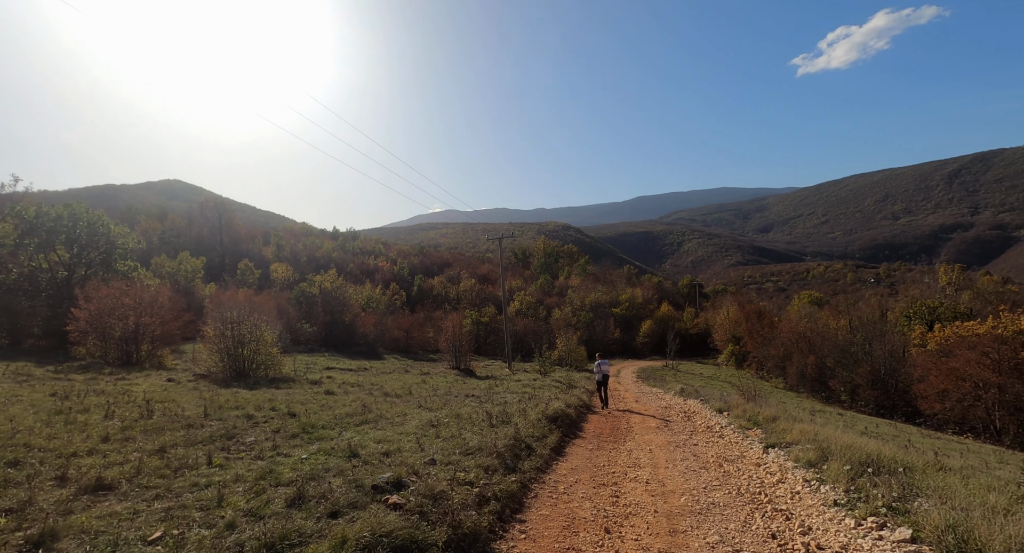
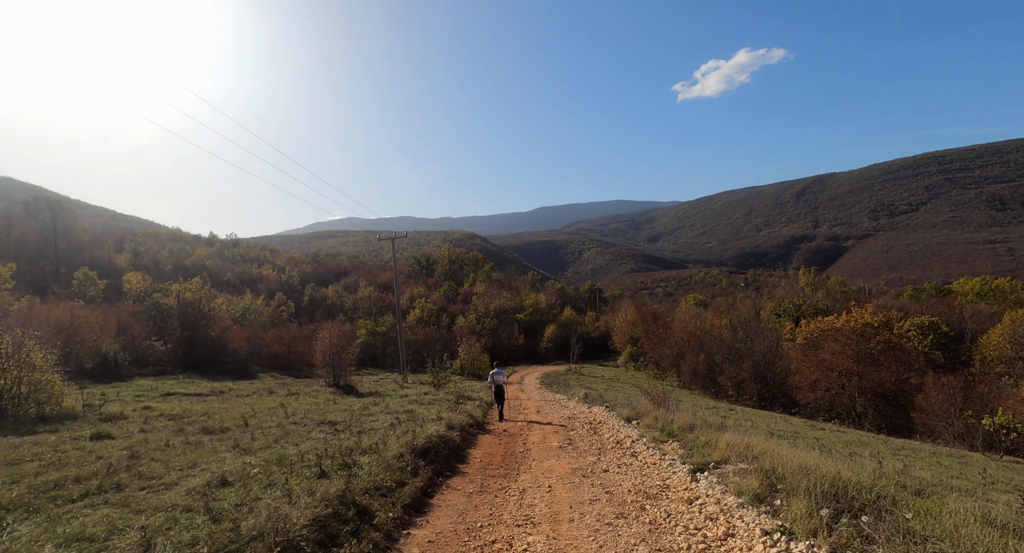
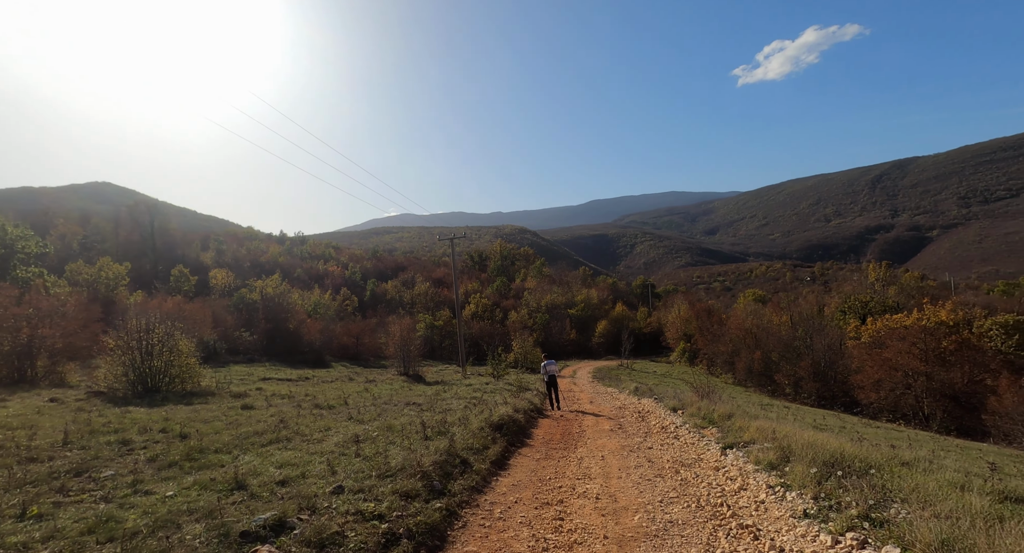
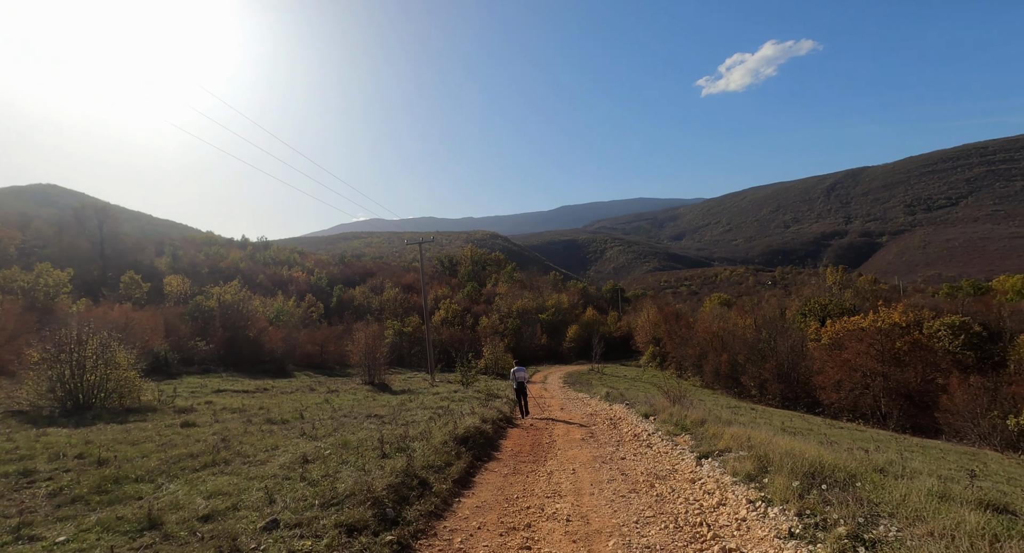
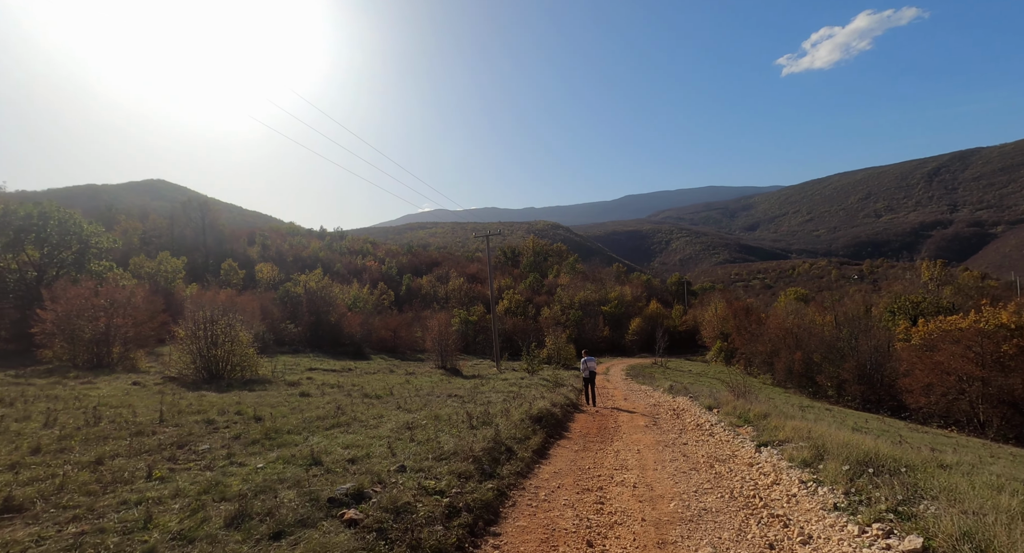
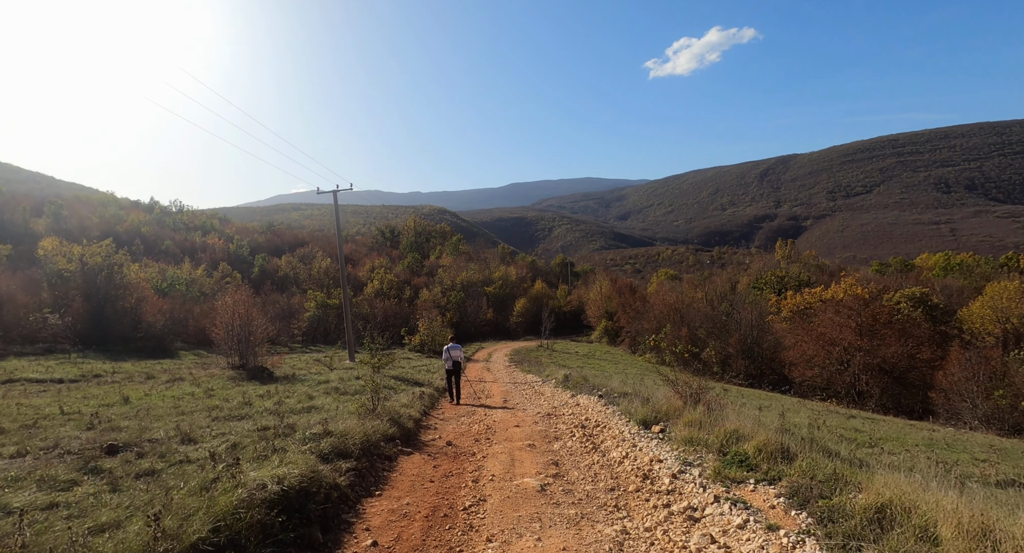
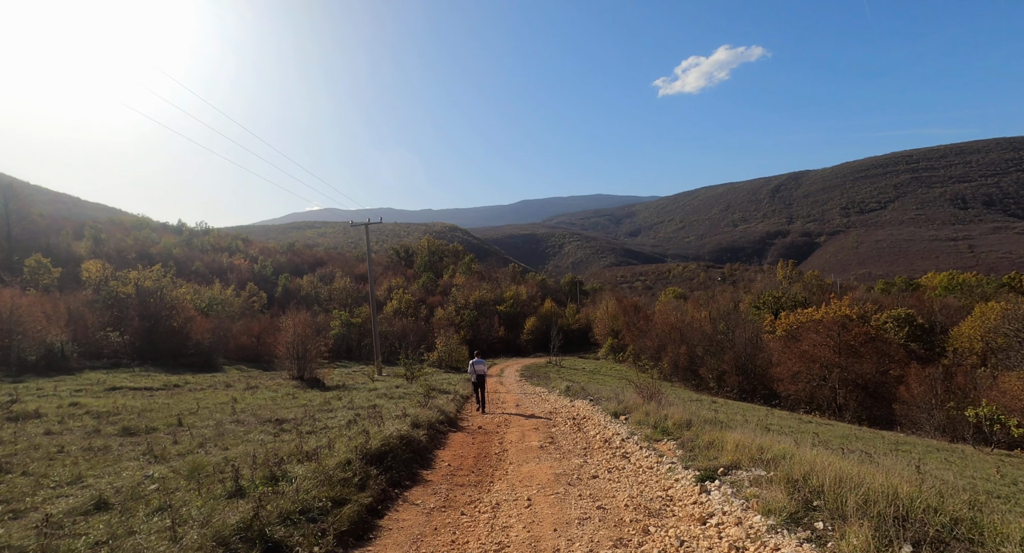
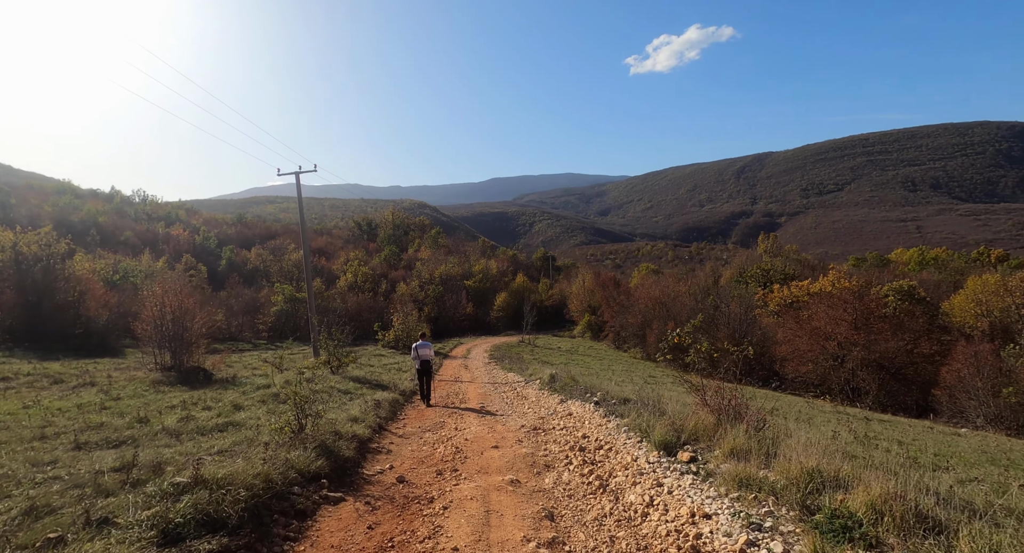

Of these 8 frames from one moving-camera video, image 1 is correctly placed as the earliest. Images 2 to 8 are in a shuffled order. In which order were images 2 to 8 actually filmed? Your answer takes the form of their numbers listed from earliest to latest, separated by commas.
5, 3, 4, 2, 7, 6, 8
